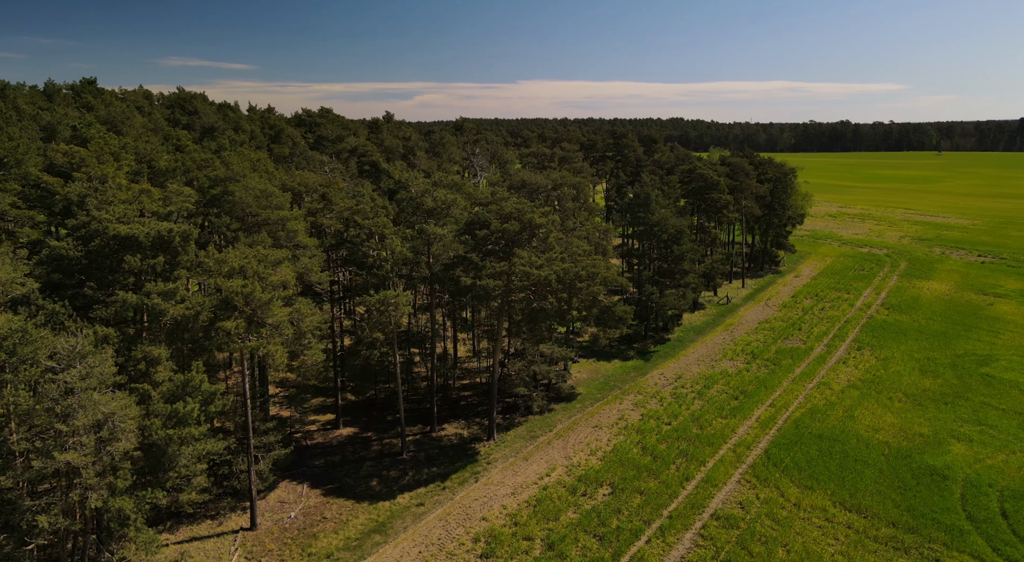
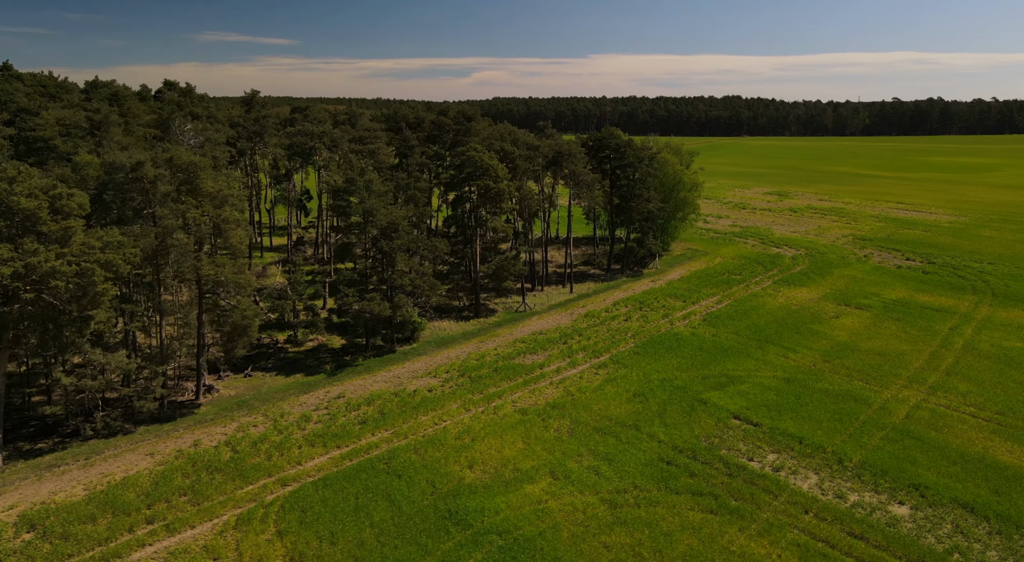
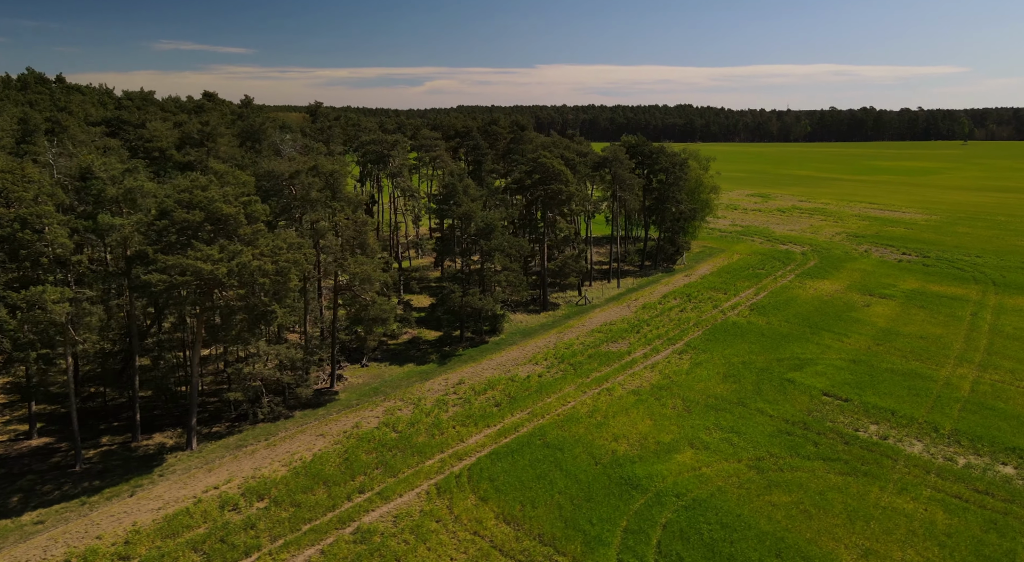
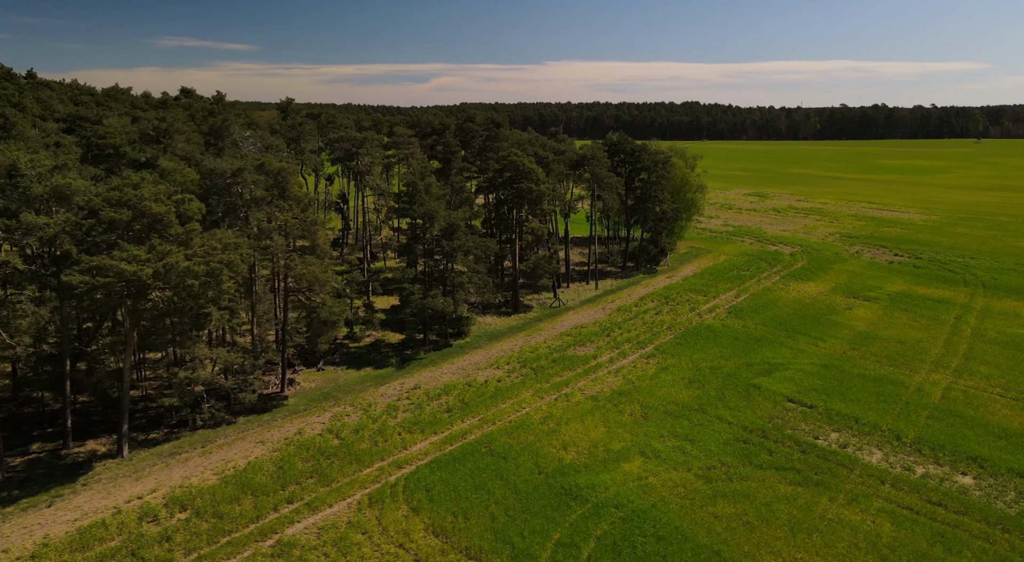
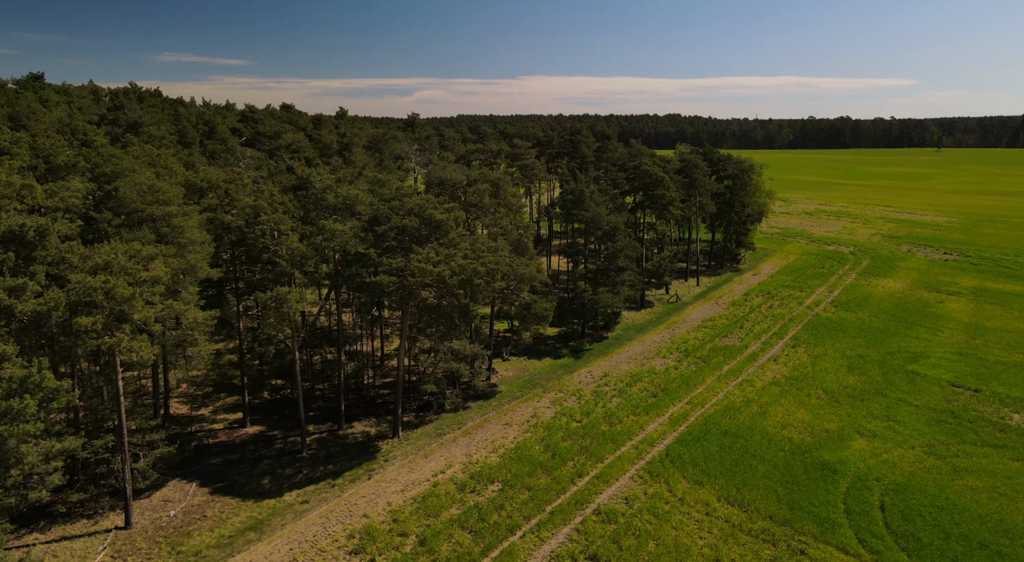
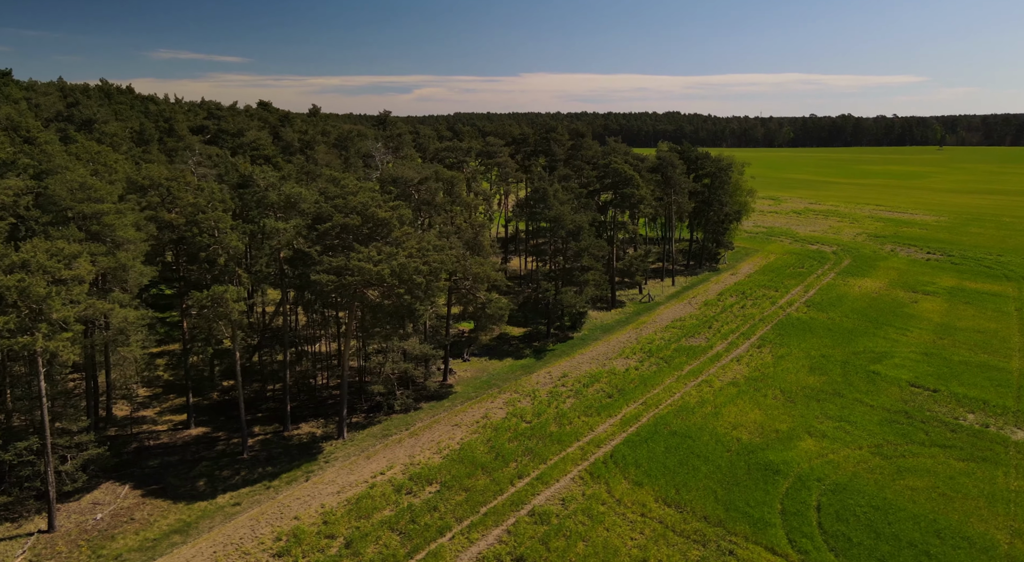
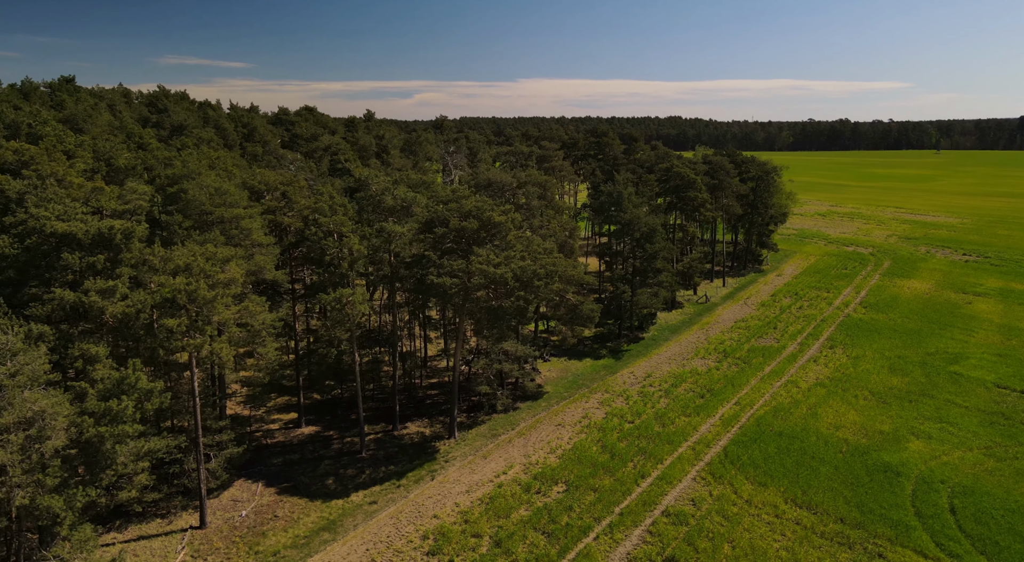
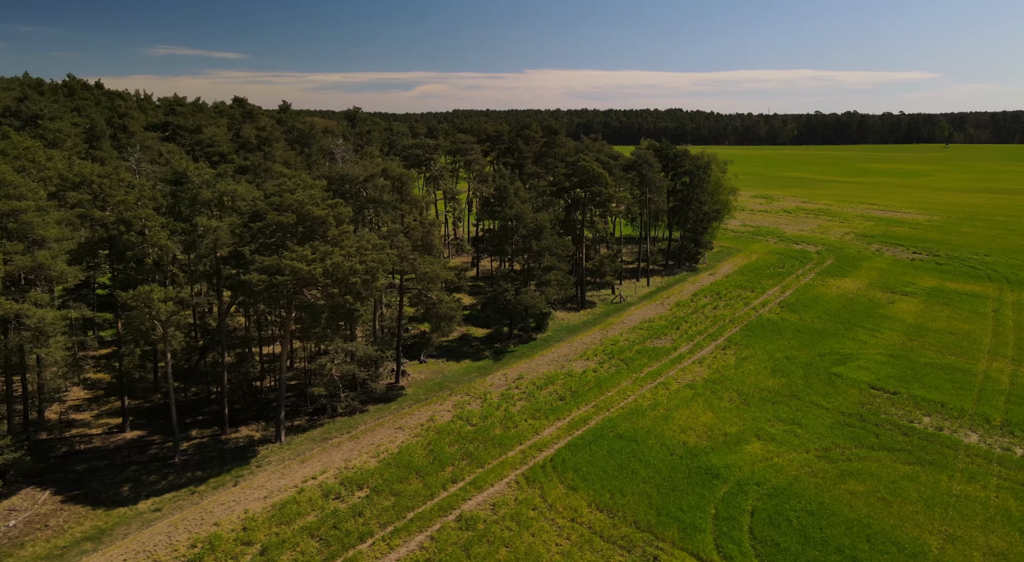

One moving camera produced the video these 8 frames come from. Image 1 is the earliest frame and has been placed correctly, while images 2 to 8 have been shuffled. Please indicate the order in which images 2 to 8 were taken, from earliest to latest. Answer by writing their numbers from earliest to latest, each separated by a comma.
7, 5, 6, 8, 3, 4, 2
